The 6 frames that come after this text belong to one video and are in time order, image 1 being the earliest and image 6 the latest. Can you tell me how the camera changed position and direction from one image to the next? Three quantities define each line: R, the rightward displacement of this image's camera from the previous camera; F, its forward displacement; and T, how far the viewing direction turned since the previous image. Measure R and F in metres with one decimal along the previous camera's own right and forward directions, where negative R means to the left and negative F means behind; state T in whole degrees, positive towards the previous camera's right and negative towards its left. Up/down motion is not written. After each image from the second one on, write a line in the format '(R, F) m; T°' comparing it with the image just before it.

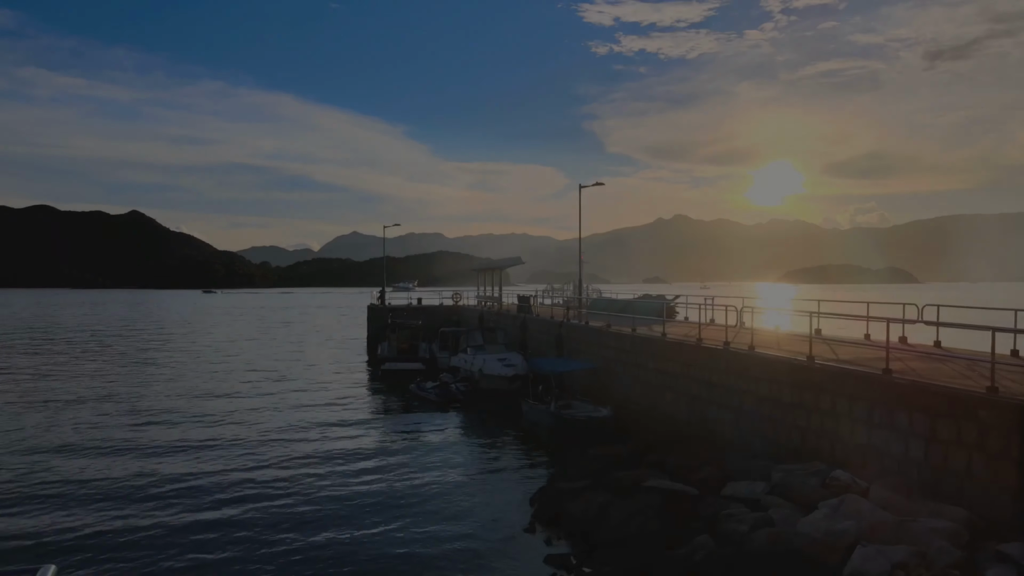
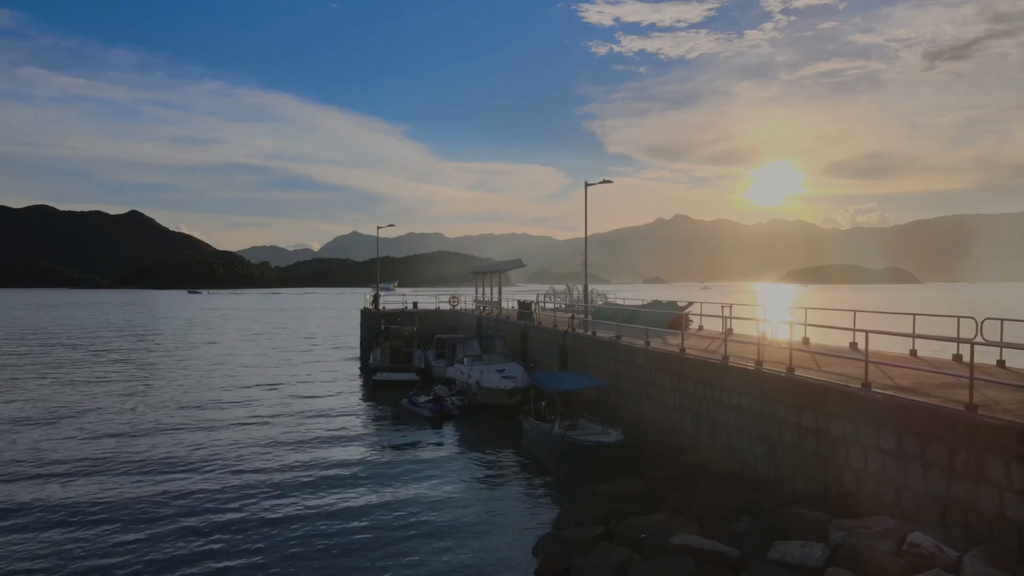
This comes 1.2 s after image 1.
(0.0, +2.5) m; 0°
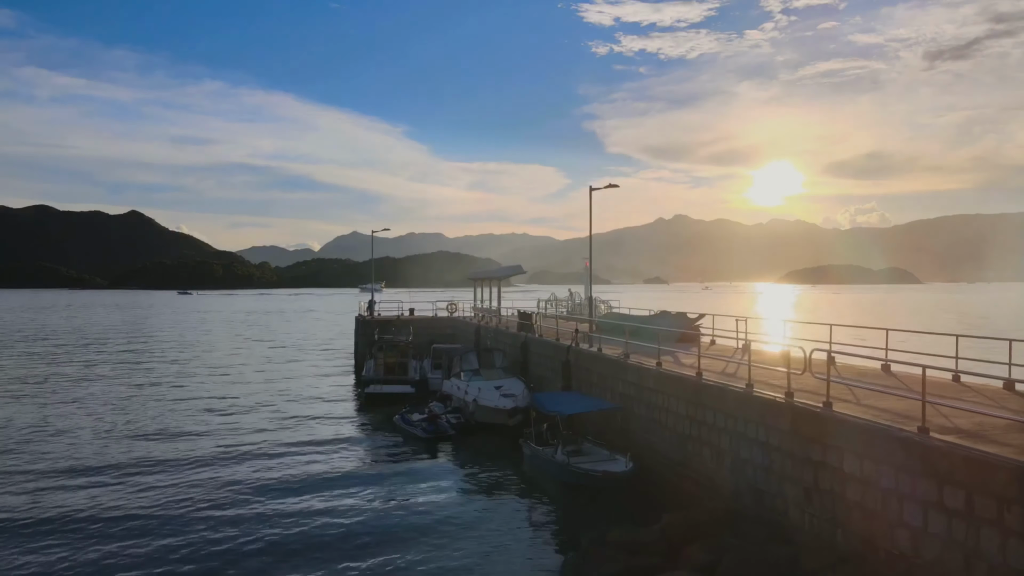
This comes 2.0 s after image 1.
(0.0, +1.9) m; 0°
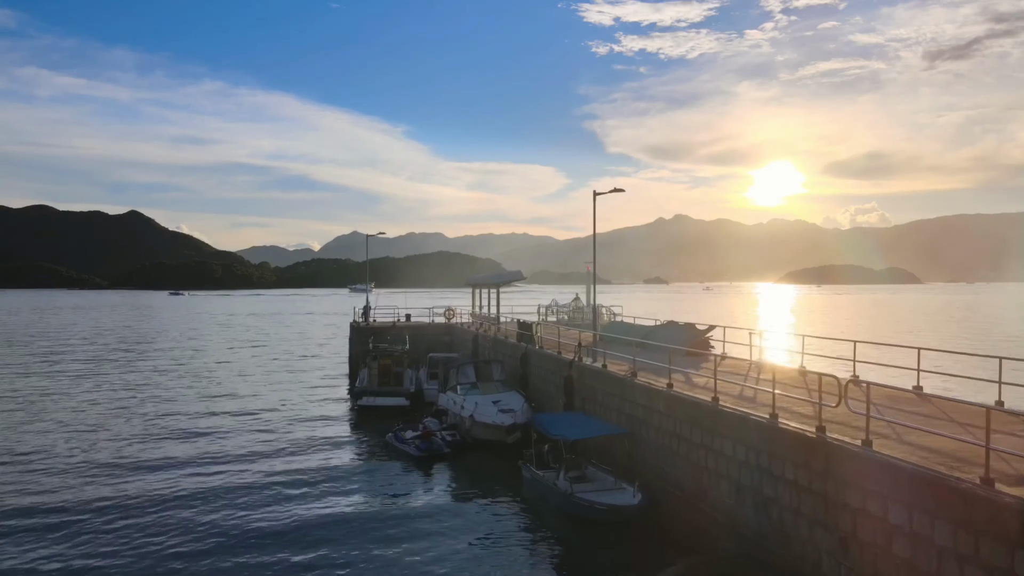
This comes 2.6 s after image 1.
(0.0, +1.6) m; 0°
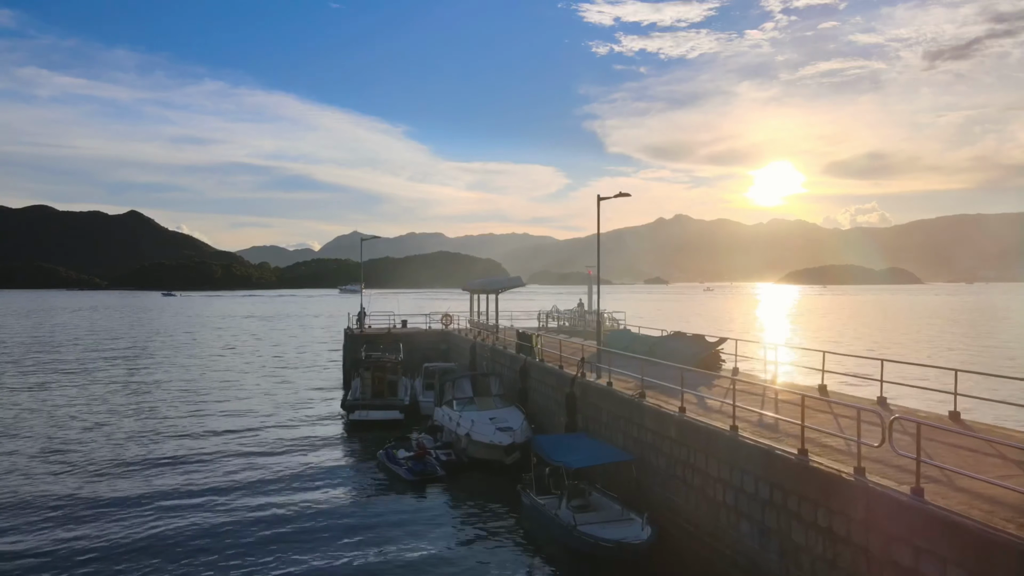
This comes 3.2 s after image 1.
(+0.1, +1.6) m; 0°
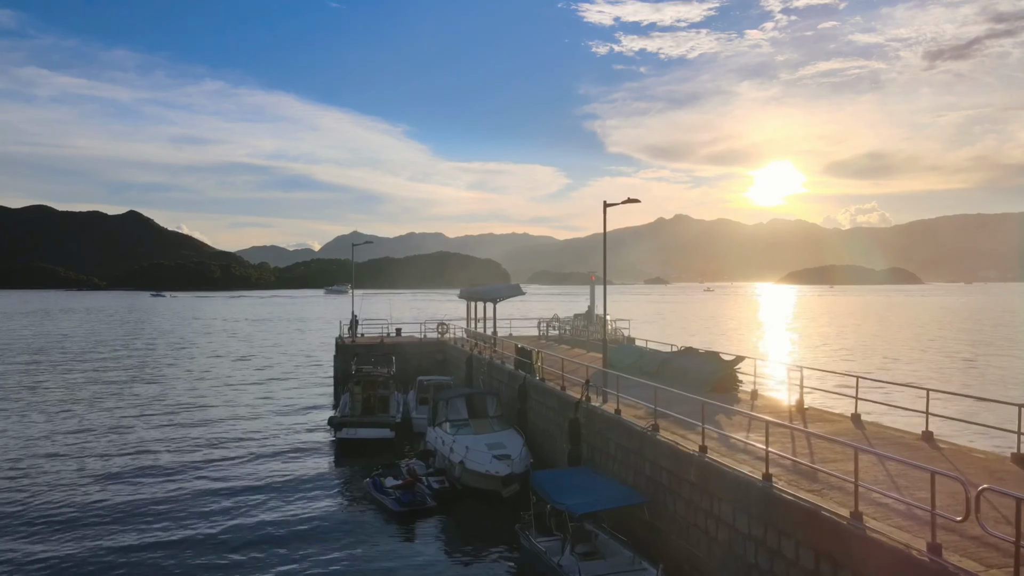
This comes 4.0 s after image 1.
(+0.1, +2.1) m; 0°
